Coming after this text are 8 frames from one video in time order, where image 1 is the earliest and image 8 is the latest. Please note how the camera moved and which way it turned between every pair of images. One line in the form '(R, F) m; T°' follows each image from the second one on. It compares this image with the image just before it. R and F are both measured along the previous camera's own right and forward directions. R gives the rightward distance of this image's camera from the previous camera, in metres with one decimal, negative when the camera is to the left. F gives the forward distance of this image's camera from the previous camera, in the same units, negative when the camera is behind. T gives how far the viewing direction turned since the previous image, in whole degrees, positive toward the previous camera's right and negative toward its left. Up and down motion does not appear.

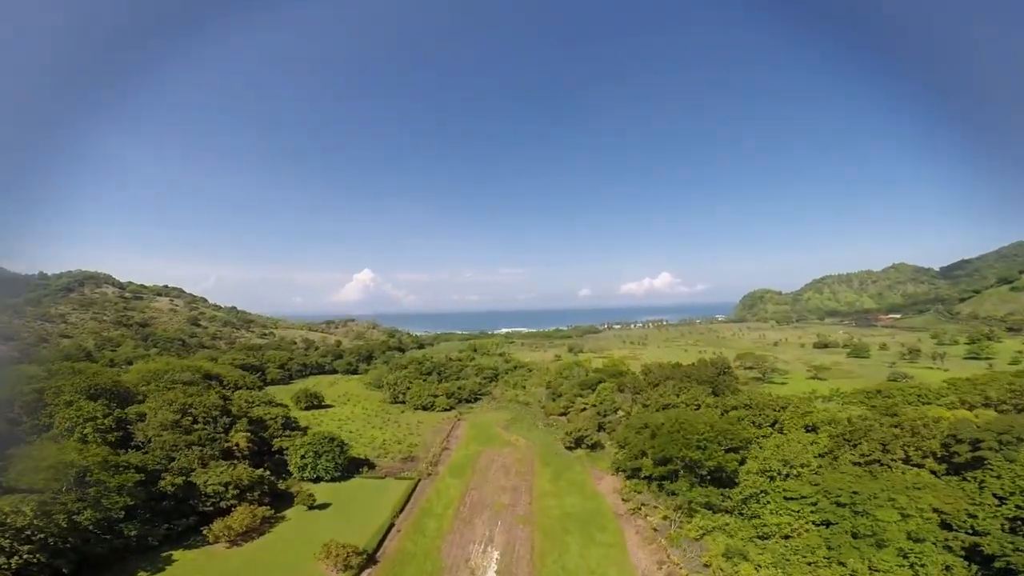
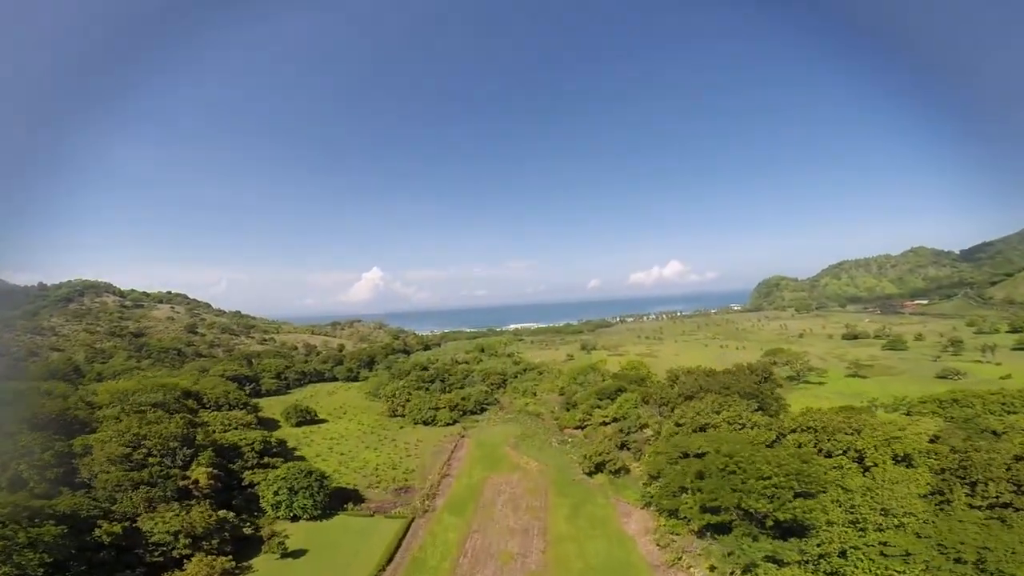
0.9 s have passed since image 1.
(+0.3, +6.4) m; -1°
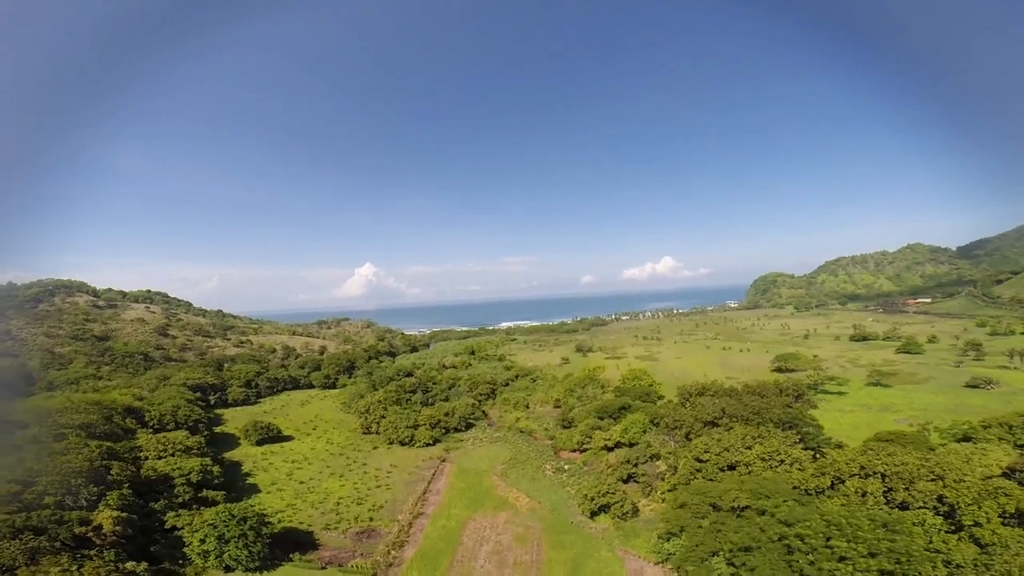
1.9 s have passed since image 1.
(+0.5, +6.8) m; +1°
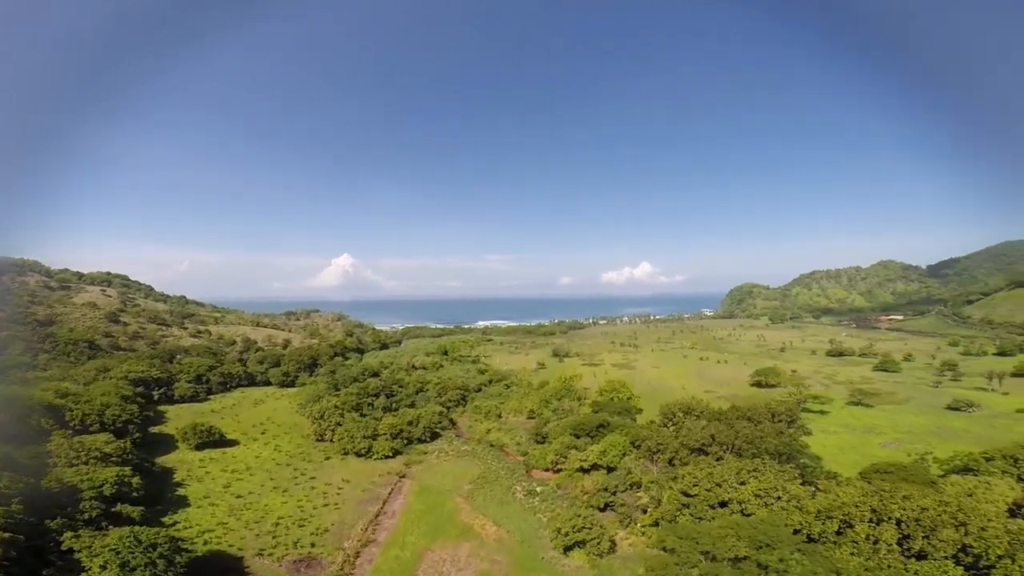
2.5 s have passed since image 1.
(+0.3, +4.0) m; +2°
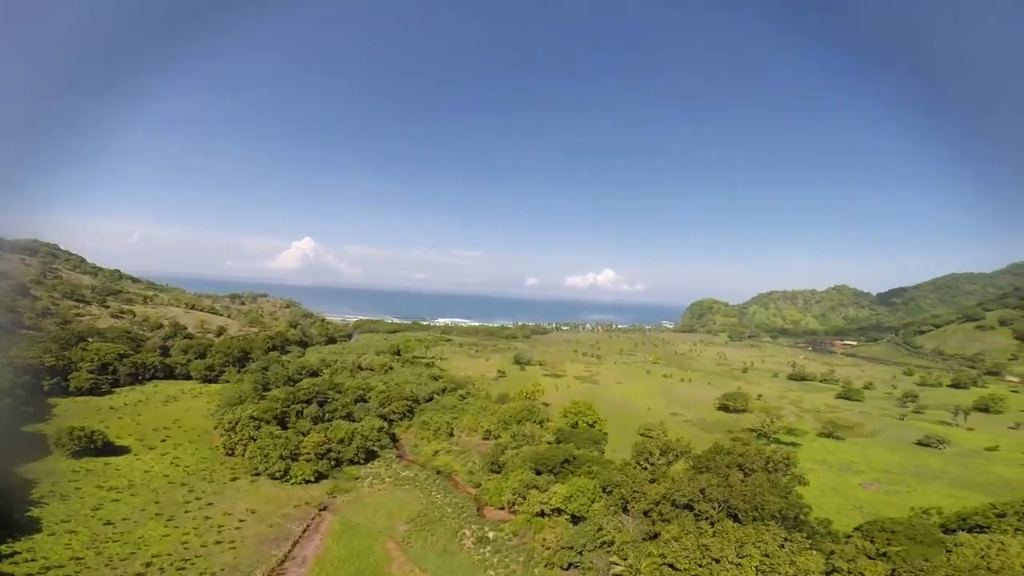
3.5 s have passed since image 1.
(+0.2, +6.5) m; +4°
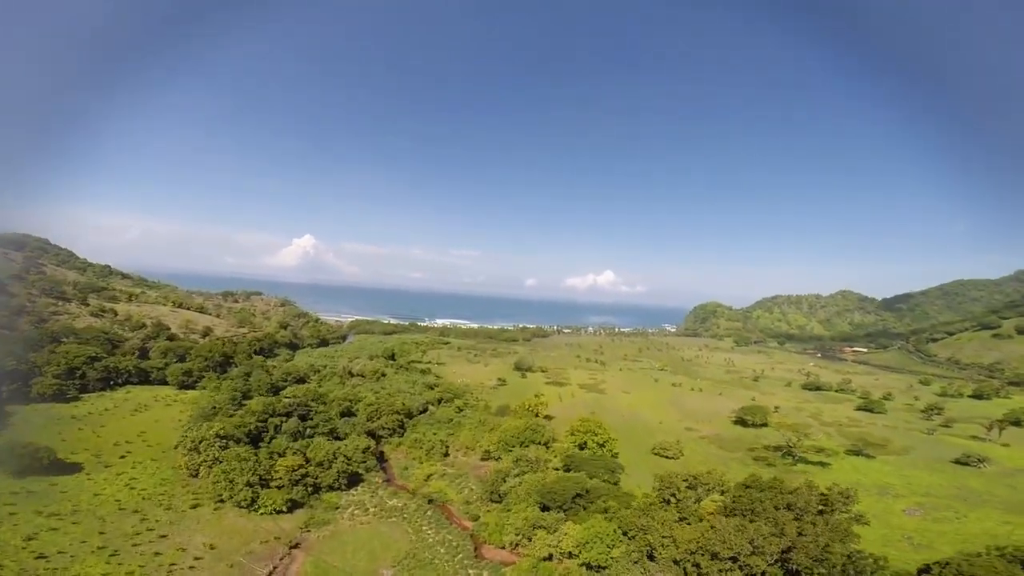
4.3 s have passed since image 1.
(-0.4, +5.1) m; 0°
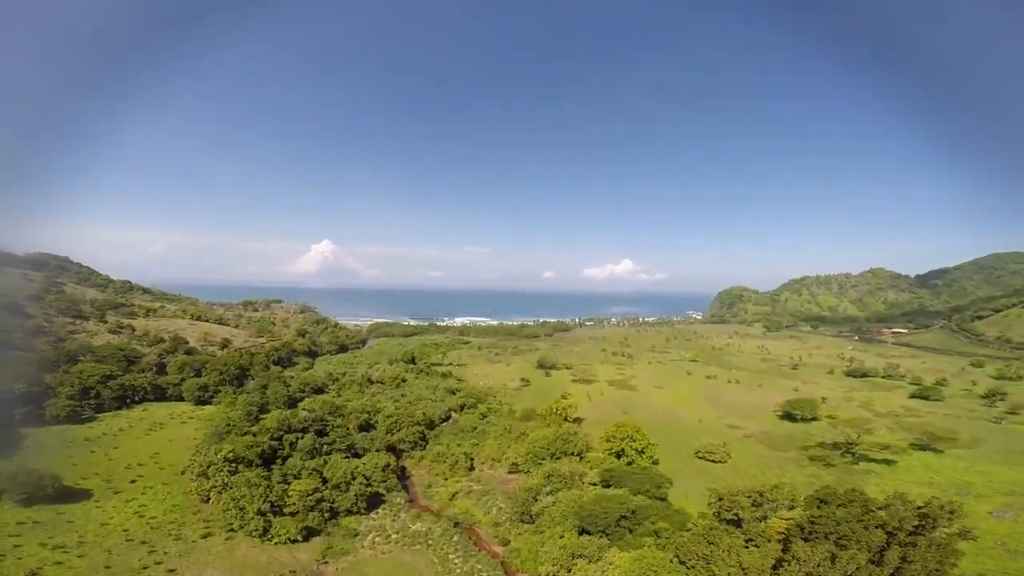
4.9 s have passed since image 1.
(-0.4, +3.7) m; -2°
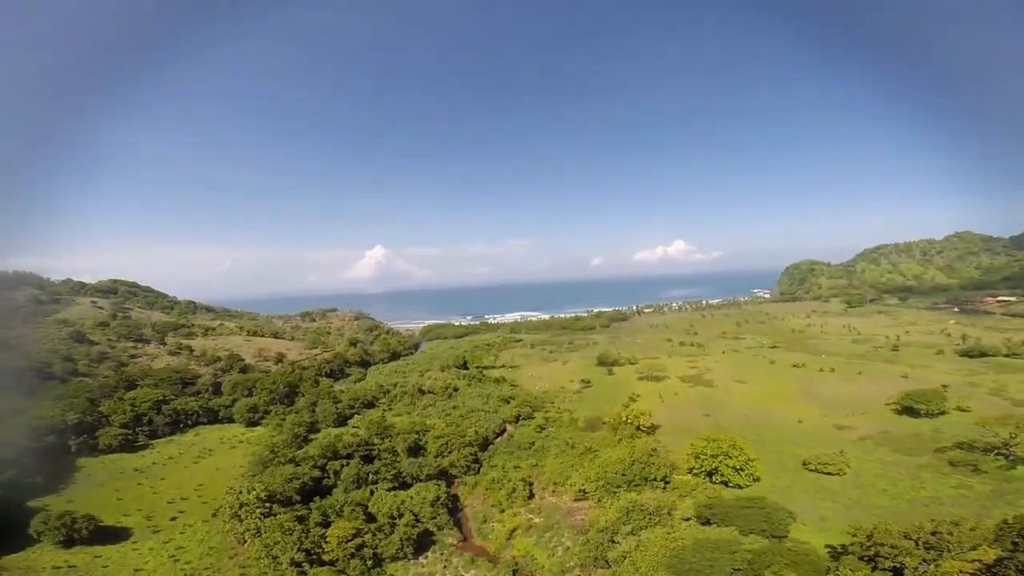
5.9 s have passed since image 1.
(-0.4, +6.0) m; -6°
